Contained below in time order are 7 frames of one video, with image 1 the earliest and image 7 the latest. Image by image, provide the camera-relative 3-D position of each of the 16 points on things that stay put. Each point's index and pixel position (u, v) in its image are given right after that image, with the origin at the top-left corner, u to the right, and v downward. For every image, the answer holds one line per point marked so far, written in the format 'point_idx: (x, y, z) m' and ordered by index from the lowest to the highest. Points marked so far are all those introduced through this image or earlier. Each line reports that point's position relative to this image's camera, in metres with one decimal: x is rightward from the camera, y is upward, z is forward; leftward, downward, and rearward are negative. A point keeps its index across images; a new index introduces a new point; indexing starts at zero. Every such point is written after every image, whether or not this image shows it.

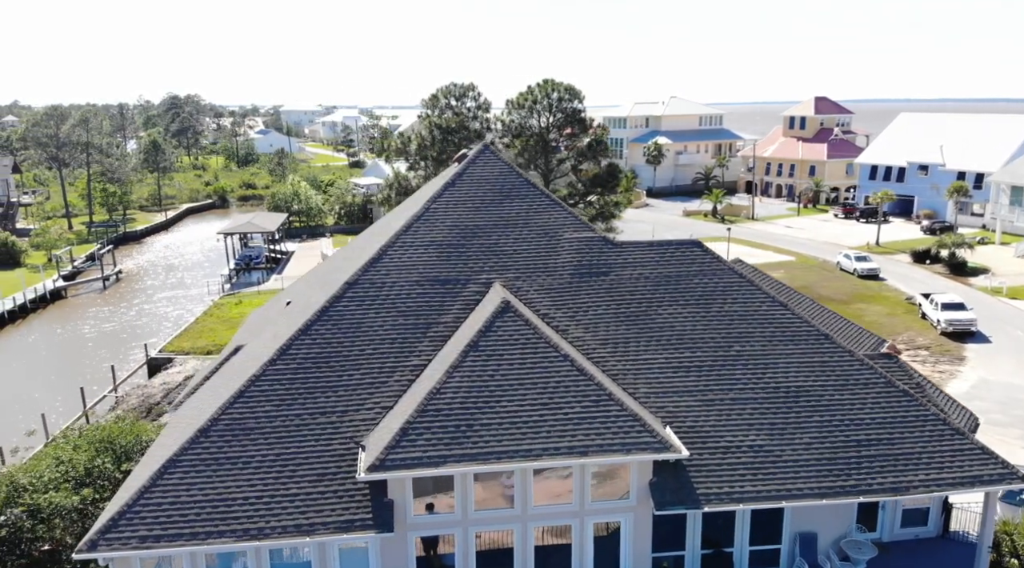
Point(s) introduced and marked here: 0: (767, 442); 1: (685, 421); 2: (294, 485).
0: (+5.8, -3.5, +19.4) m
1: (+4.0, -3.1, +19.6) m
2: (-4.5, -4.2, +18.0) m
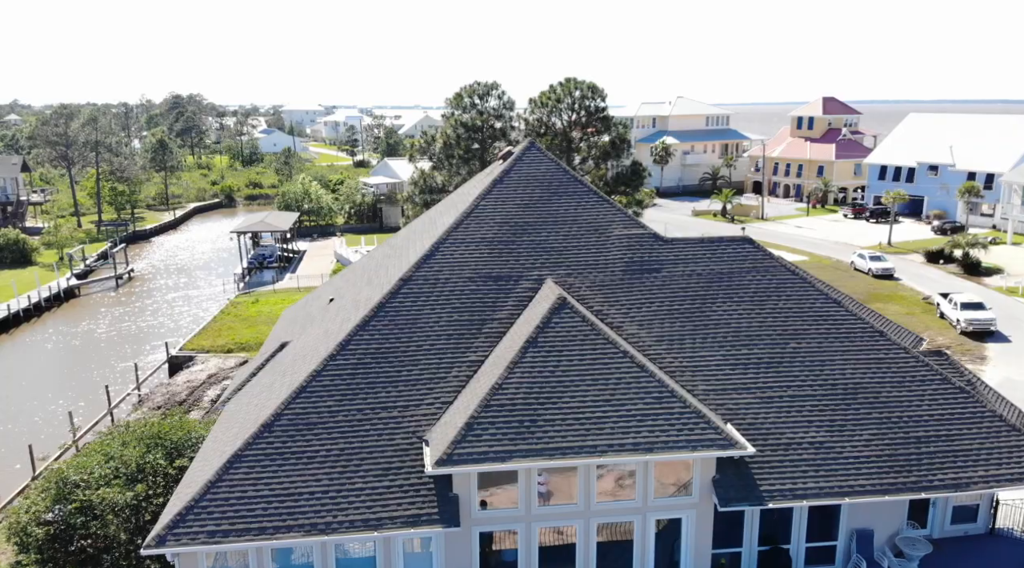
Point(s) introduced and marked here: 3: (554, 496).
0: (+7.1, -3.5, +19.4) m
1: (+5.3, -3.0, +19.6) m
2: (-3.2, -4.1, +18.0) m
3: (+0.9, -4.5, +18.4) m
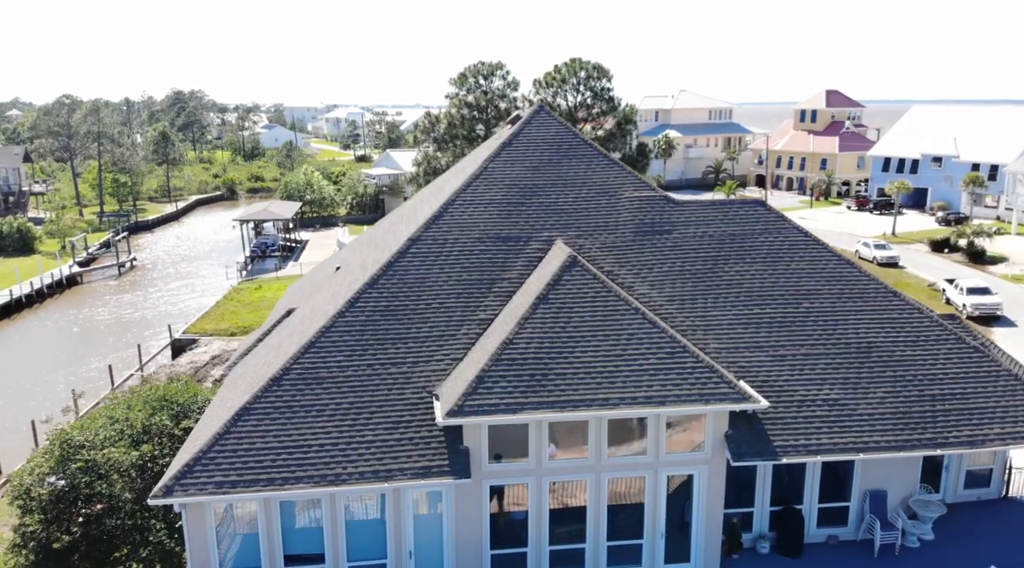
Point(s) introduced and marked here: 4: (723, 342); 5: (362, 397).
0: (+7.4, -2.5, +19.2) m
1: (+5.5, -2.0, +19.4) m
2: (-3.0, -3.1, +17.8) m
3: (+1.1, -3.5, +18.2) m
4: (+4.9, -1.3, +19.9) m
5: (-3.2, -2.4, +18.3) m
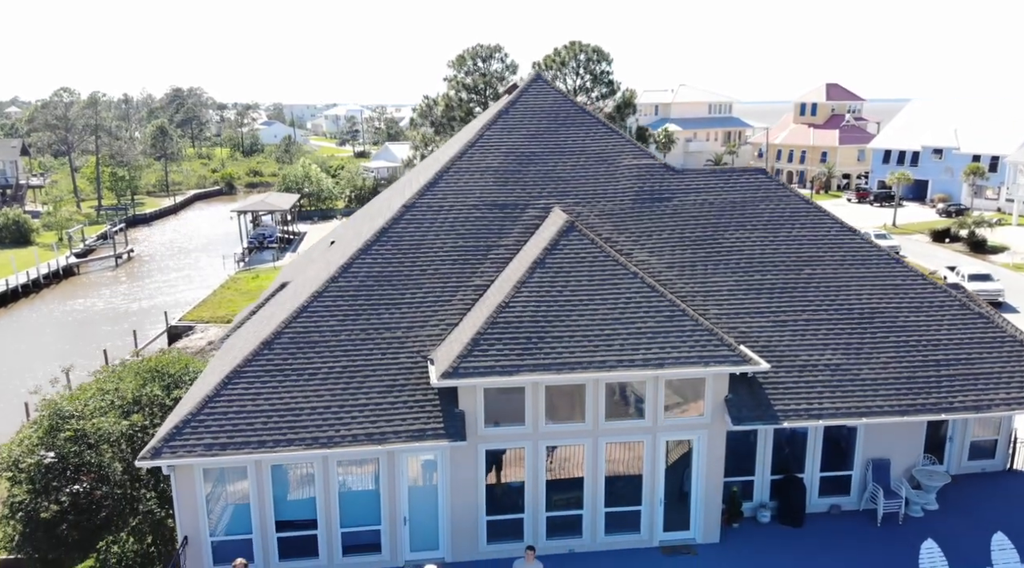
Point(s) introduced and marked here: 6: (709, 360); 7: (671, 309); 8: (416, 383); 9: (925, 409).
0: (+7.3, -1.7, +18.9) m
1: (+5.4, -1.2, +19.1) m
2: (-3.0, -2.3, +17.4) m
3: (+1.0, -2.7, +17.8) m
4: (+4.8, -0.5, +19.5) m
5: (-3.3, -1.6, +18.0) m
6: (+4.0, -1.5, +17.4) m
7: (+3.4, -0.5, +18.3) m
8: (-2.0, -2.0, +17.8) m
9: (+8.7, -2.6, +18.2) m
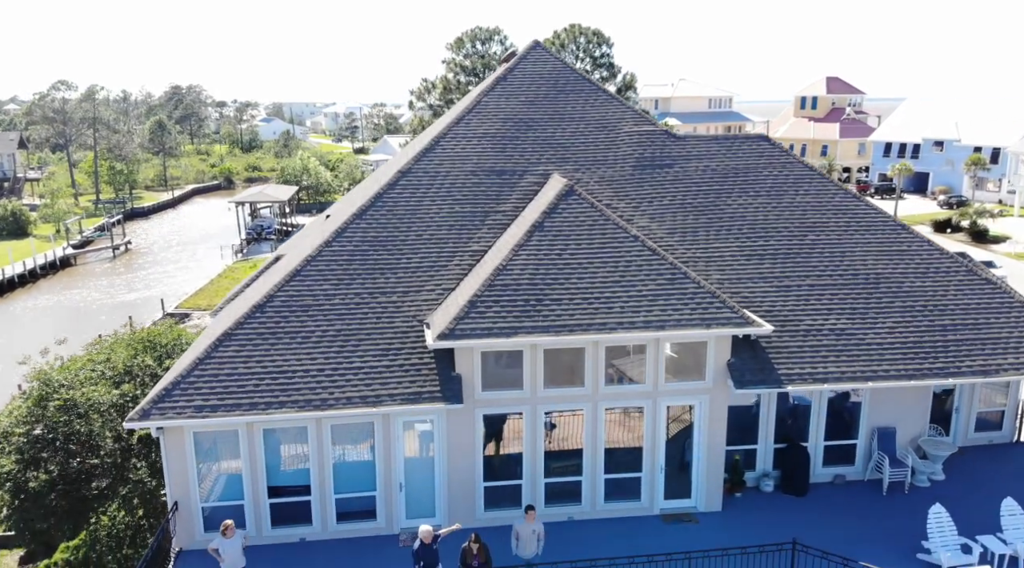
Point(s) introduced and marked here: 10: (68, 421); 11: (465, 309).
0: (+7.2, -0.9, +18.5) m
1: (+5.4, -0.4, +18.7) m
2: (-3.1, -1.5, +17.0) m
3: (+1.0, -1.9, +17.4) m
4: (+4.7, +0.3, +19.1) m
5: (-3.3, -0.8, +17.6) m
6: (+3.9, -0.7, +17.0) m
7: (+3.3, +0.3, +17.9) m
8: (-2.0, -1.3, +17.4) m
9: (+8.7, -1.8, +17.8) m
10: (-10.2, -3.1, +19.8) m
11: (-0.9, -0.5, +16.9) m
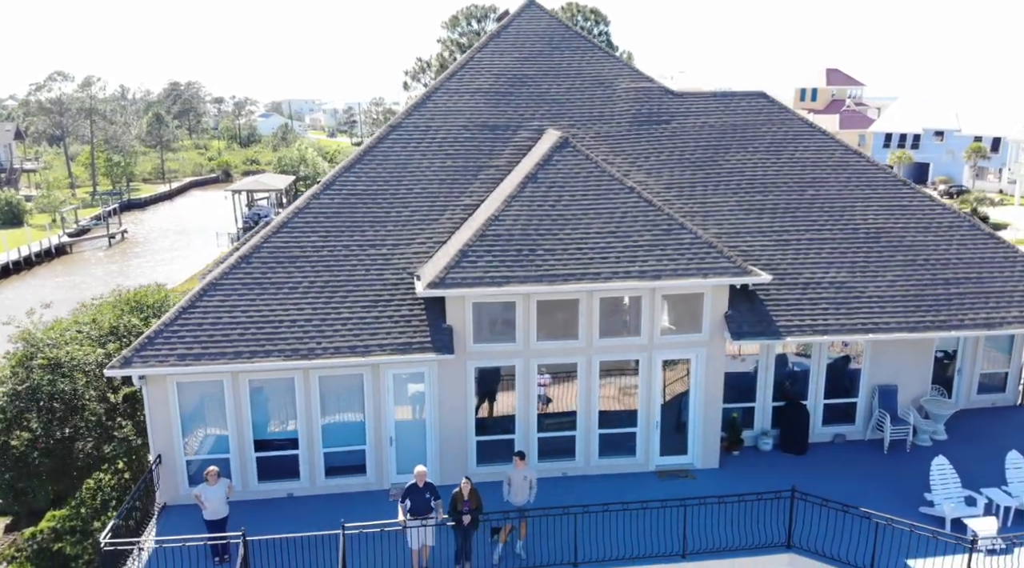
0: (+7.1, +0.1, +18.1) m
1: (+5.2, +0.6, +18.2) m
2: (-3.2, -0.5, +16.6) m
3: (+0.8, -0.9, +17.0) m
4: (+4.6, +1.2, +18.7) m
5: (-3.5, +0.2, +17.2) m
6: (+3.8, +0.2, +16.6) m
7: (+3.2, +1.2, +17.5) m
8: (-2.2, -0.3, +17.0) m
9: (+8.5, -0.9, +17.4) m
10: (-10.3, -2.2, +19.4) m
11: (-1.1, +0.5, +16.5) m
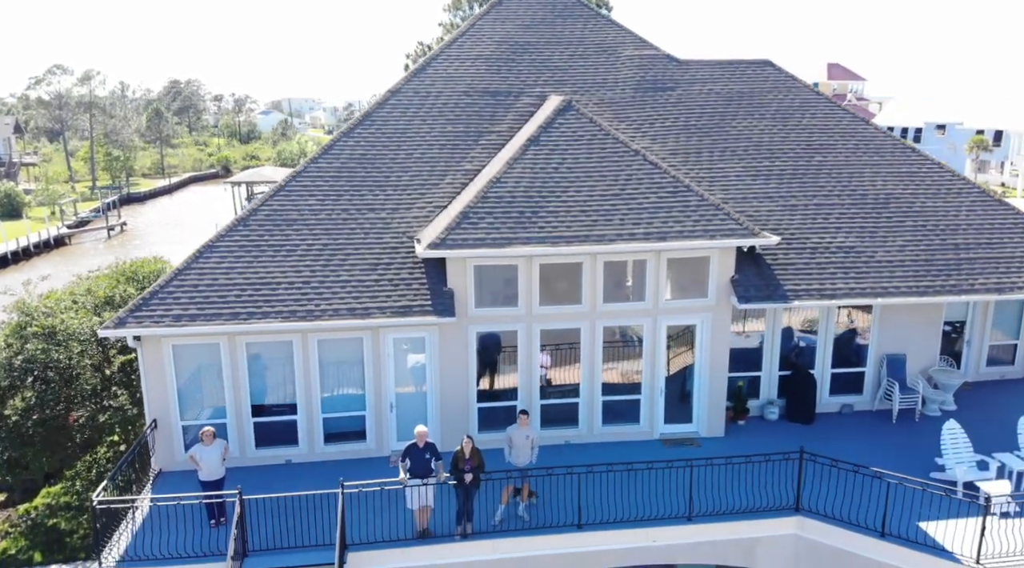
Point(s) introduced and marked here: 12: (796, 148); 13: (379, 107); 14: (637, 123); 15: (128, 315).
0: (+7.1, +0.8, +17.7) m
1: (+5.3, +1.3, +17.9) m
2: (-3.2, +0.2, +16.3) m
3: (+0.8, -0.2, +16.7) m
4: (+4.6, +2.0, +18.4) m
5: (-3.4, +0.9, +16.9) m
6: (+3.8, +1.0, +16.3) m
7: (+3.2, +2.0, +17.1) m
8: (-2.1, +0.4, +16.6) m
9: (+8.6, -0.1, +17.1) m
10: (-10.3, -1.4, +19.0) m
11: (-1.0, +1.2, +16.2) m
12: (+6.4, +3.1, +19.5) m
13: (-3.0, +4.0, +19.4) m
14: (+2.8, +3.7, +19.8) m
15: (-6.7, -0.5, +15.1) m
